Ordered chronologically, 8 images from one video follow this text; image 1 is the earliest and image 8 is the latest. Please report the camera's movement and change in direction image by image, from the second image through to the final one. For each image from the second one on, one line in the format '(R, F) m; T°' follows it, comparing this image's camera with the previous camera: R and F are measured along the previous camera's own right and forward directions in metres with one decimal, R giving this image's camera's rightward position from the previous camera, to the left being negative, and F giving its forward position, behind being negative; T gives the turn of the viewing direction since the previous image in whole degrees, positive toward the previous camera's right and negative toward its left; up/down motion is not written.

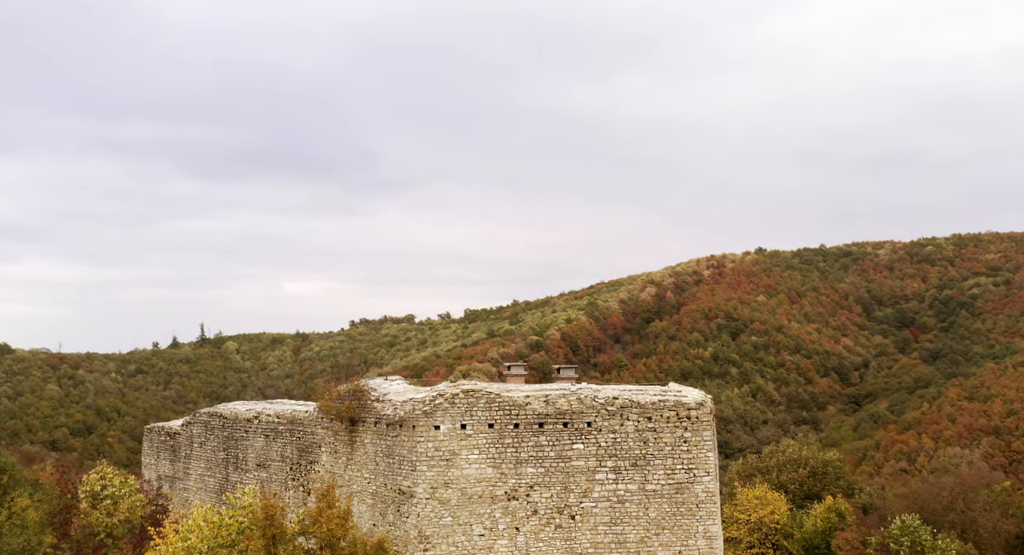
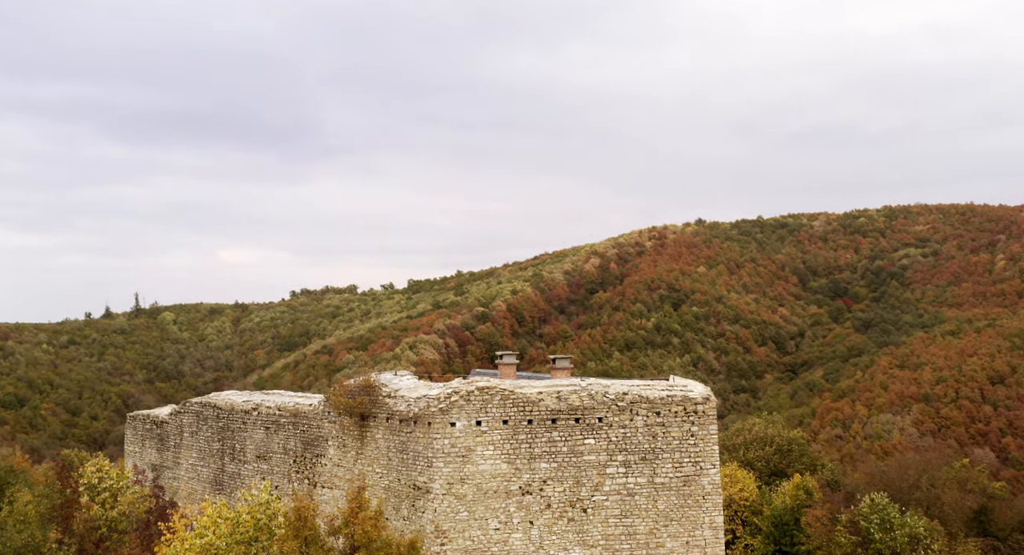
(-1.1, -0.2) m; +3°
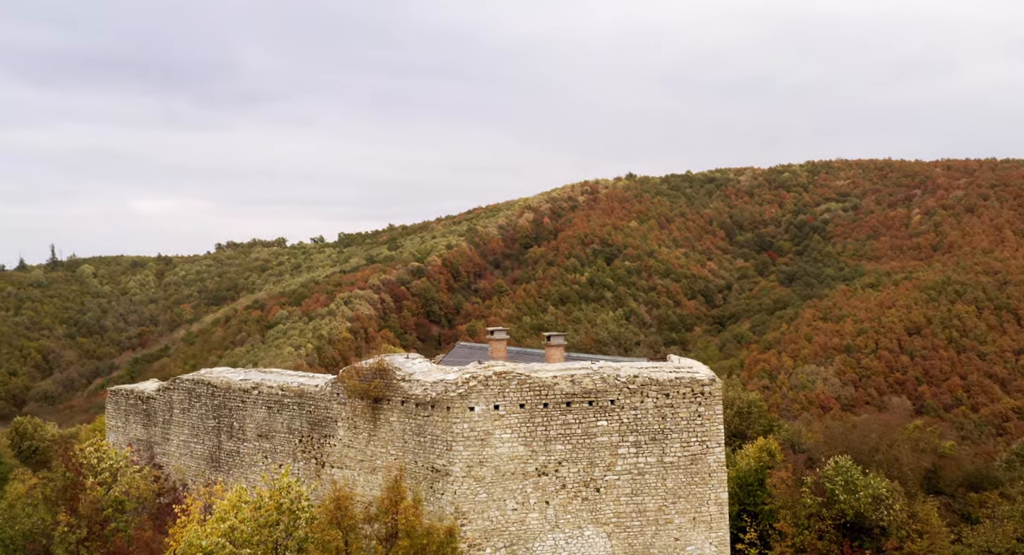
(-1.3, -0.2) m; +4°
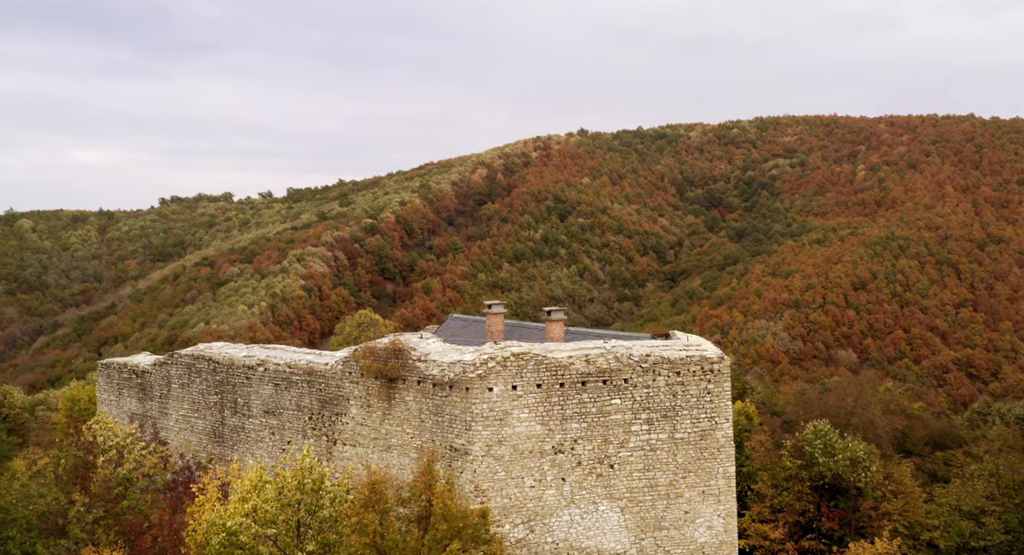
(-1.0, -0.2) m; +3°
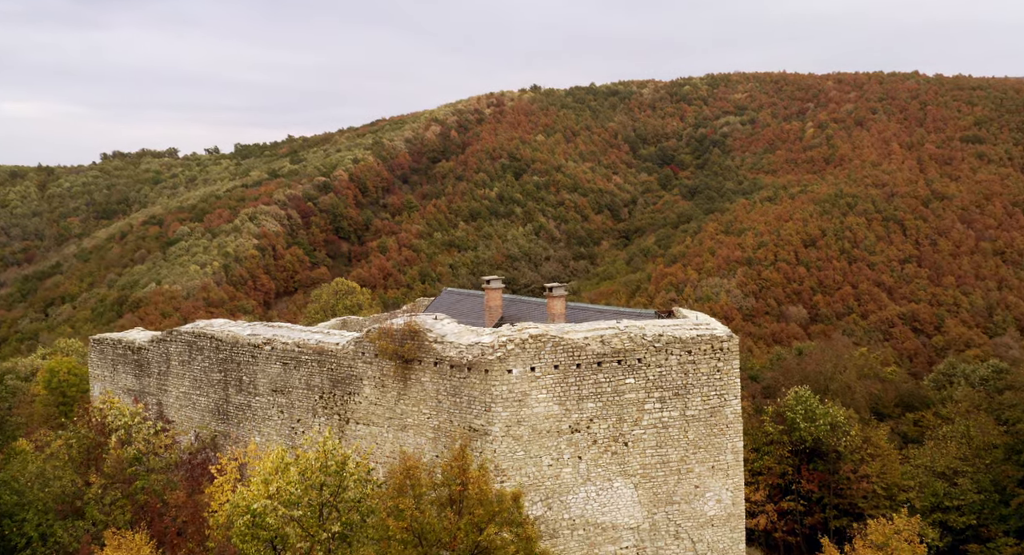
(-1.0, -0.1) m; +3°
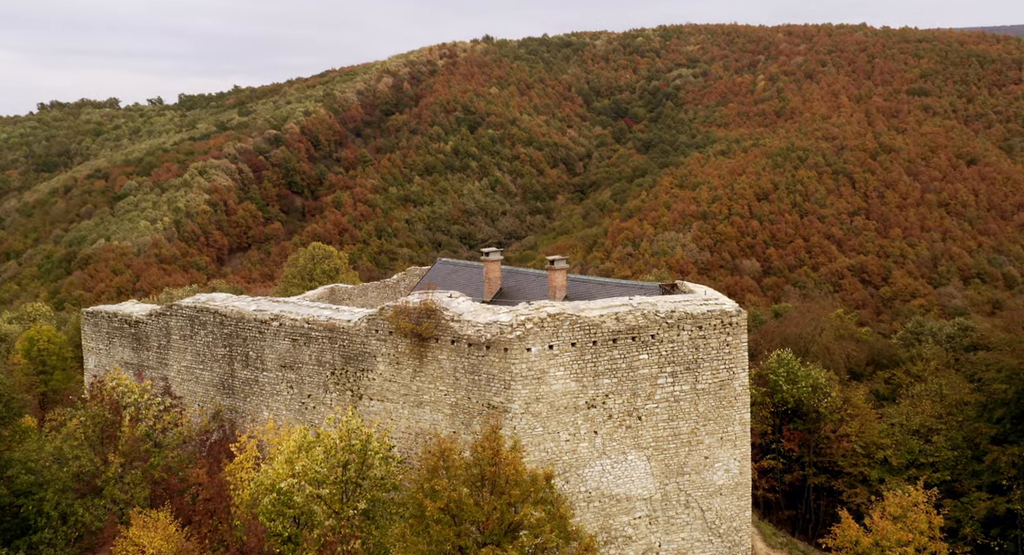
(-1.0, -0.1) m; +3°
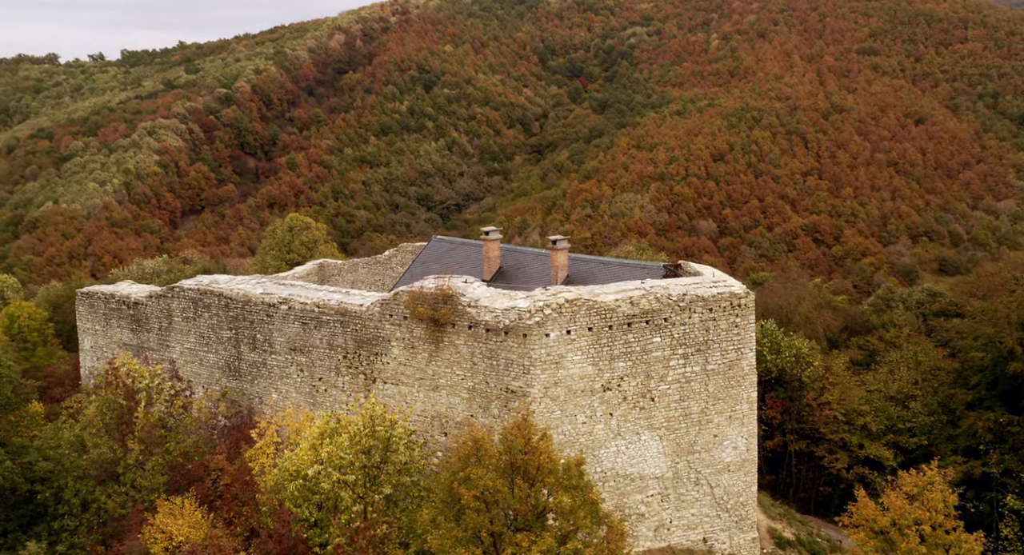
(-1.0, -0.1) m; +3°
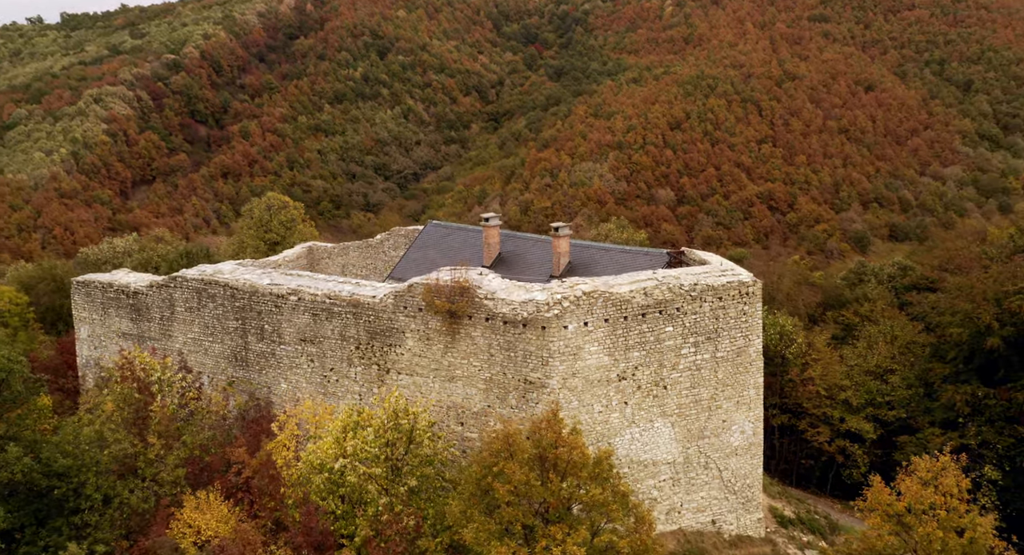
(-1.0, -0.1) m; +3°
